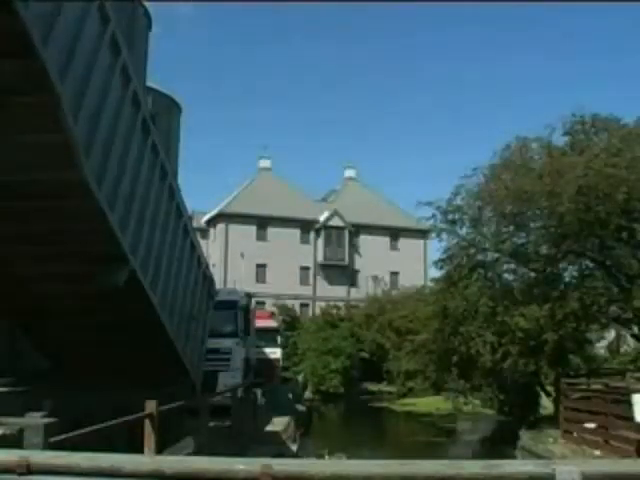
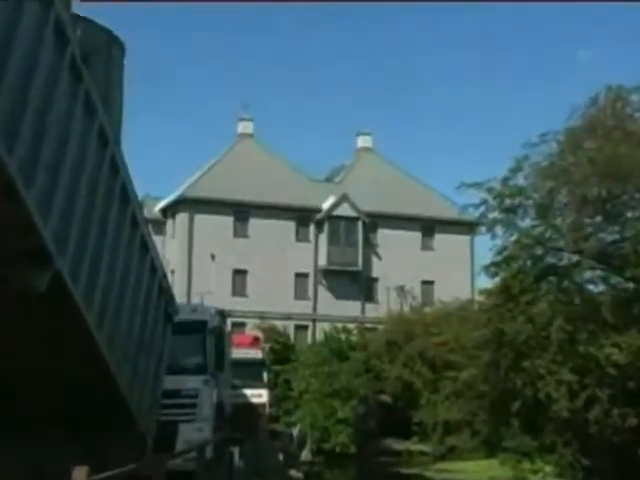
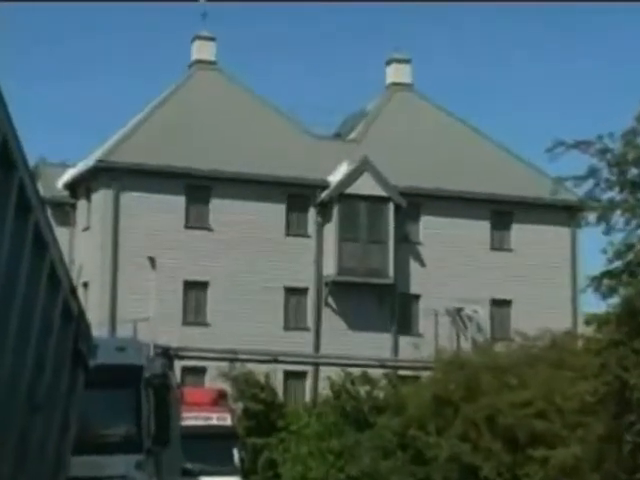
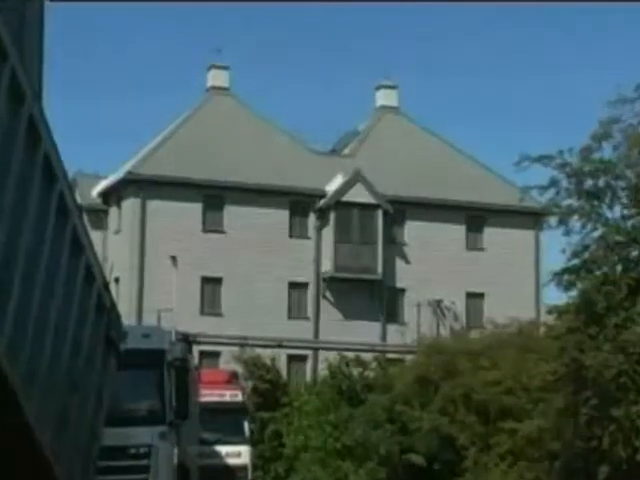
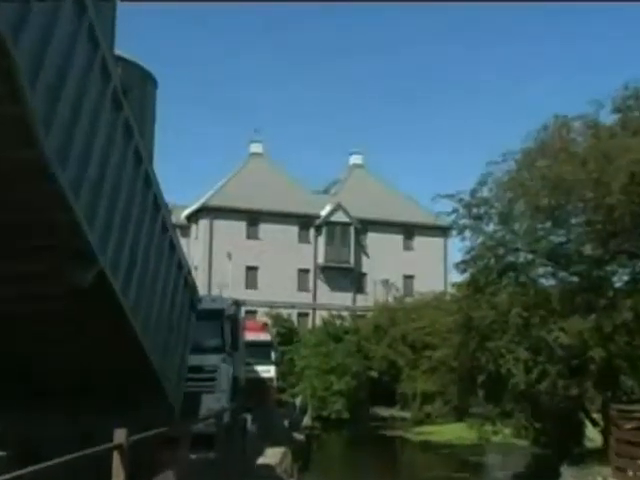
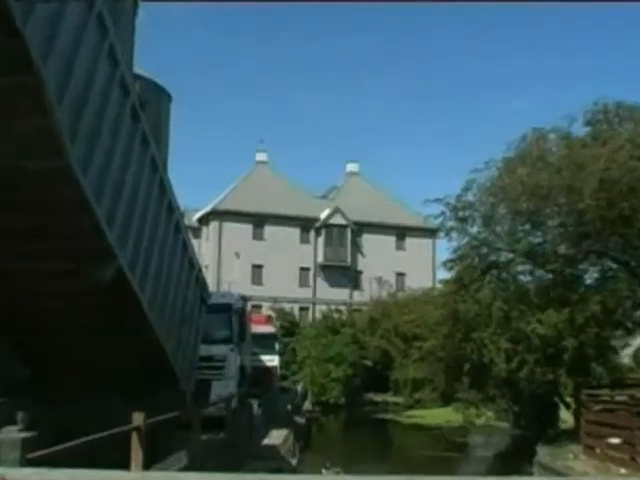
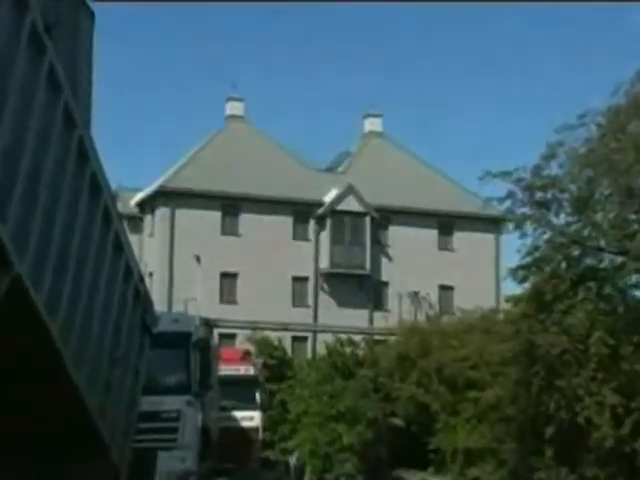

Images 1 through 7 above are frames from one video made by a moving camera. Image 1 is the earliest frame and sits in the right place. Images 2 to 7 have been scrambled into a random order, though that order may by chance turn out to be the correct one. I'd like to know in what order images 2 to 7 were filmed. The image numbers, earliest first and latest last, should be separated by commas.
6, 5, 2, 7, 4, 3
